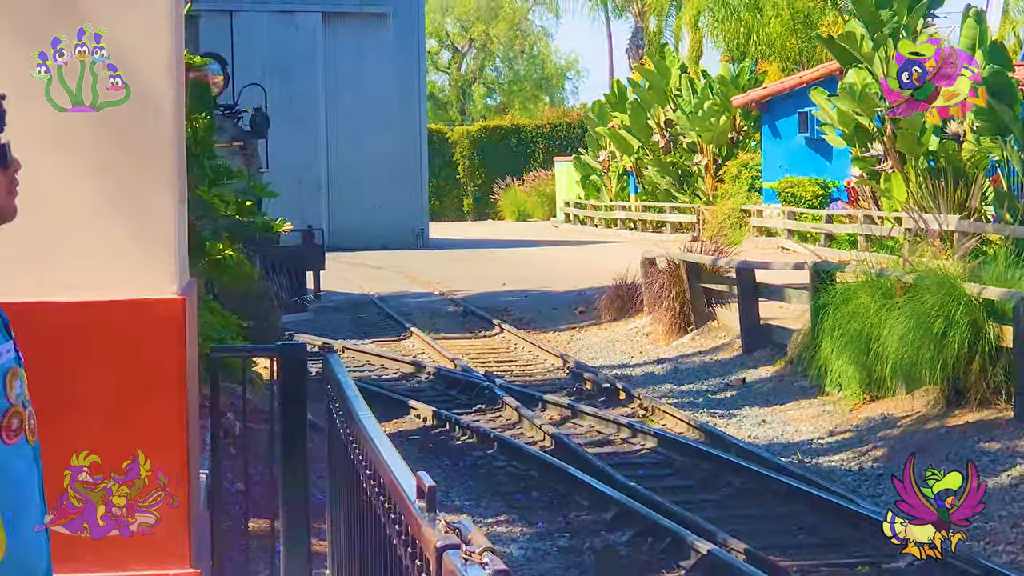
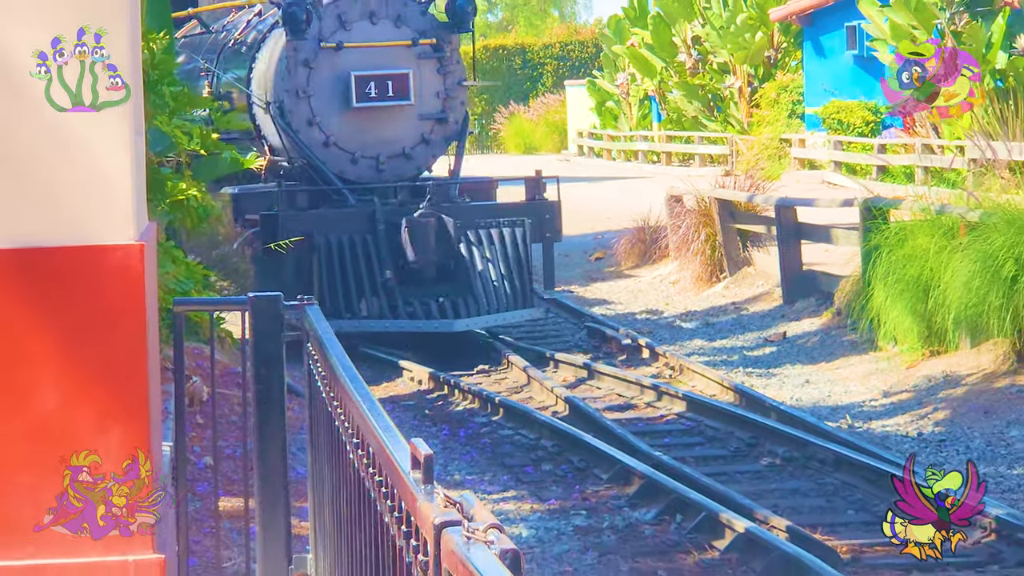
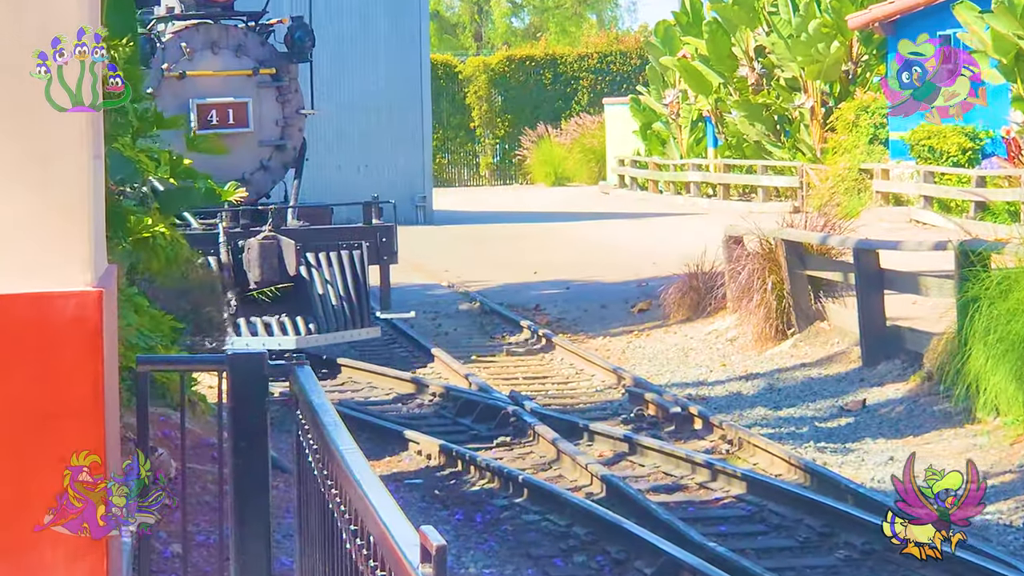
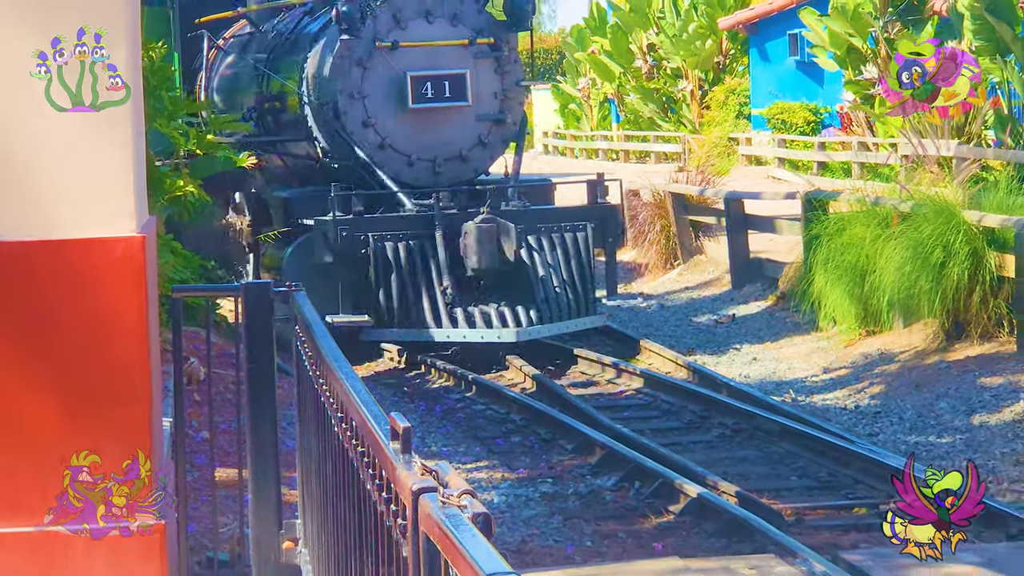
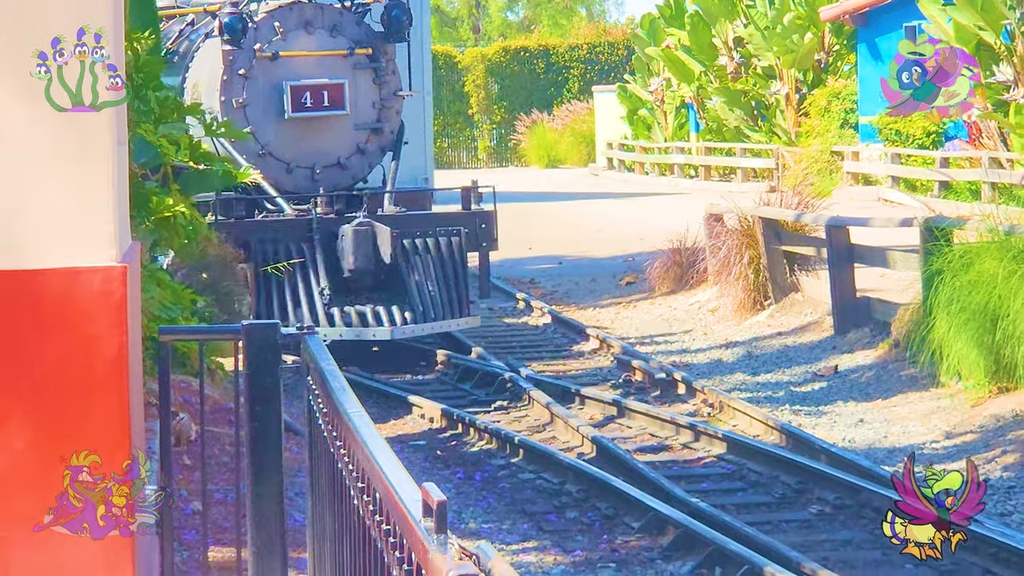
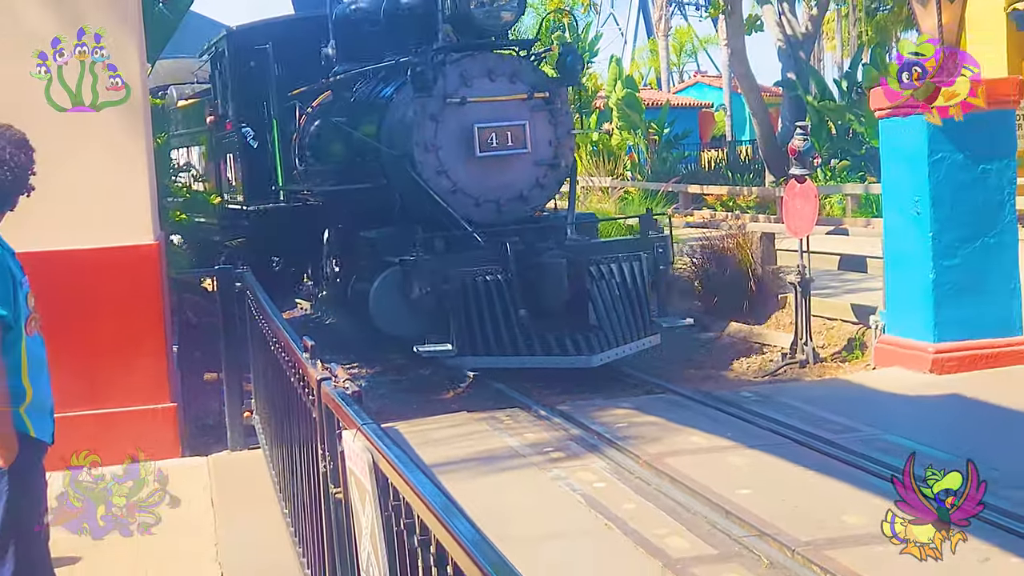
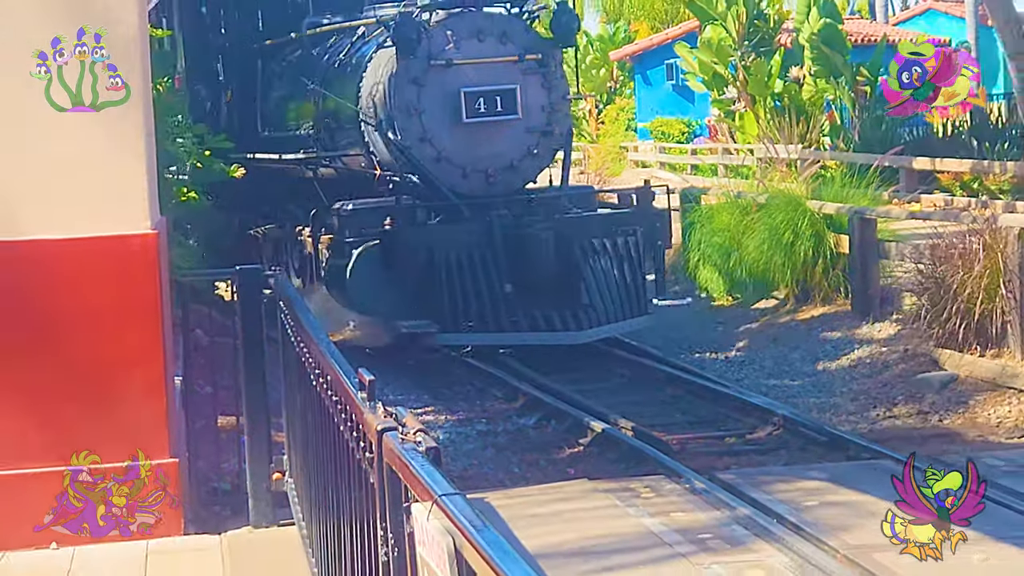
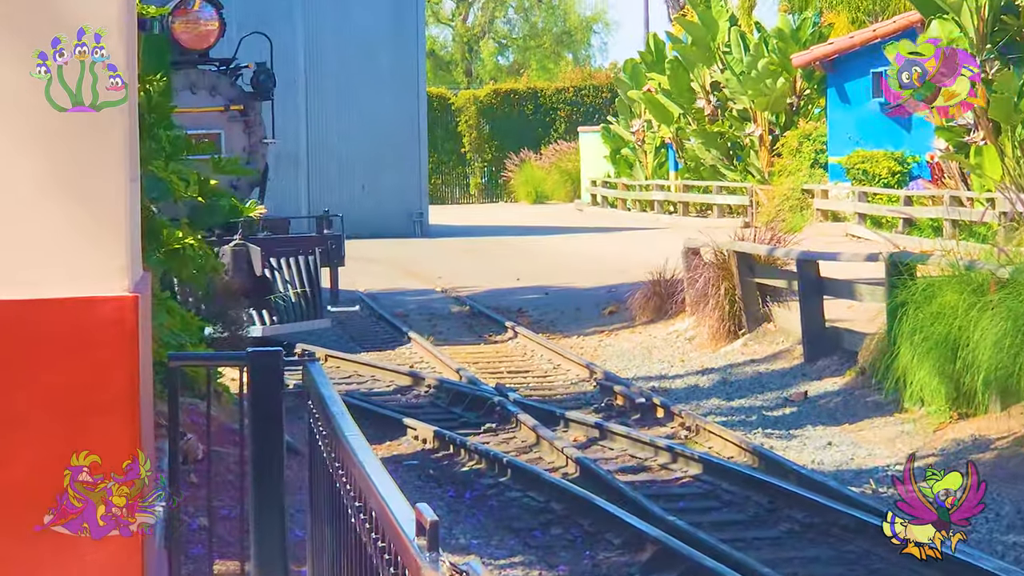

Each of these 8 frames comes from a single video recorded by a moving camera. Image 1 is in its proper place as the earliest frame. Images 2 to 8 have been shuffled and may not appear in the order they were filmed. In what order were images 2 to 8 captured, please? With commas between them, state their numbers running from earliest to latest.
8, 3, 5, 2, 4, 7, 6
